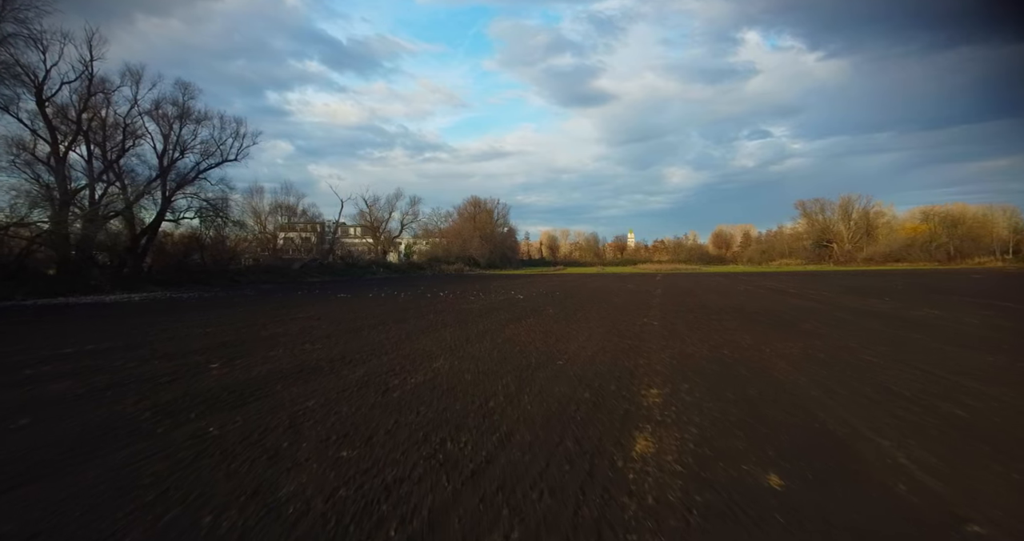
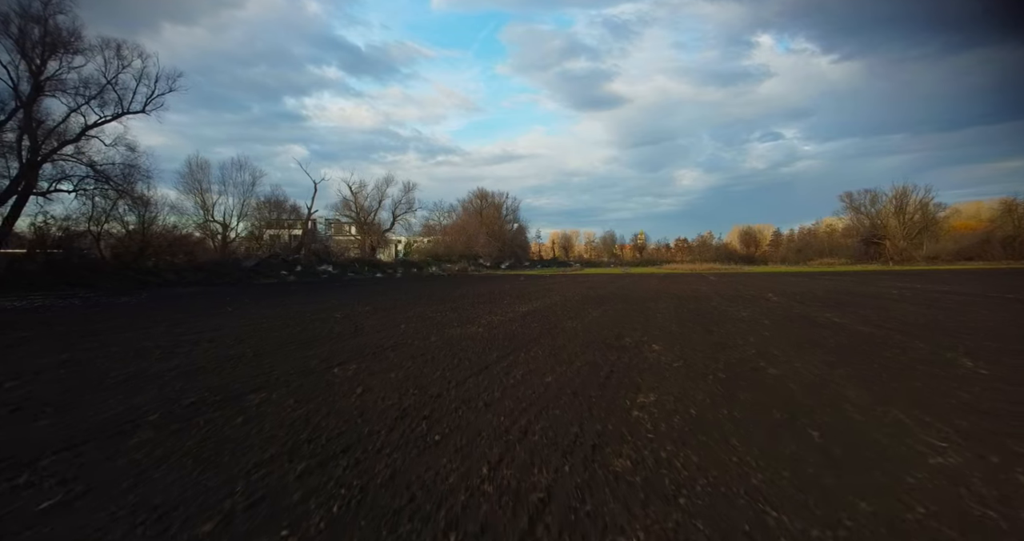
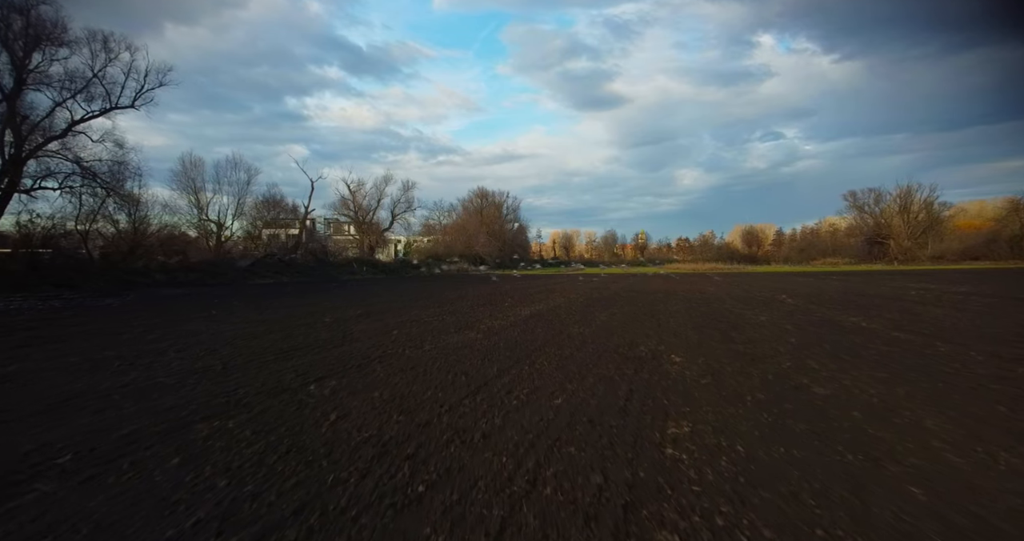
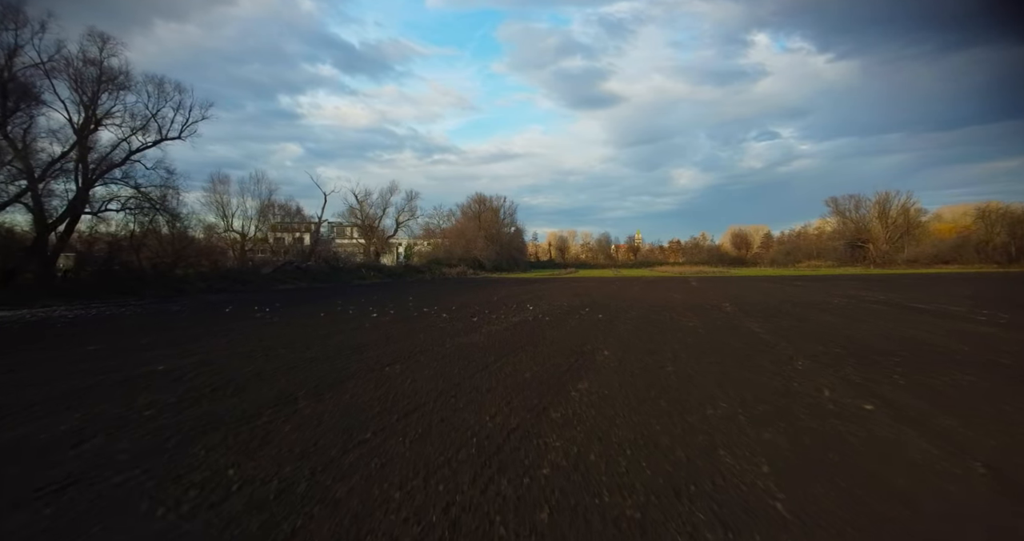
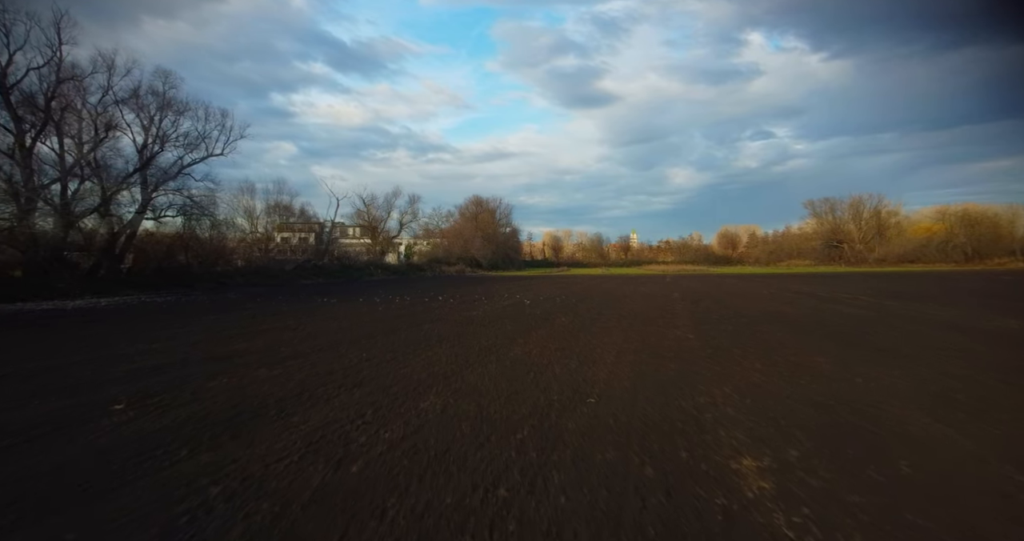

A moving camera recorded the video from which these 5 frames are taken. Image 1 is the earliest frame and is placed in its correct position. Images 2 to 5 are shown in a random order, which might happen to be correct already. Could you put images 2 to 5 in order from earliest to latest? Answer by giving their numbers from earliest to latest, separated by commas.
5, 4, 2, 3
